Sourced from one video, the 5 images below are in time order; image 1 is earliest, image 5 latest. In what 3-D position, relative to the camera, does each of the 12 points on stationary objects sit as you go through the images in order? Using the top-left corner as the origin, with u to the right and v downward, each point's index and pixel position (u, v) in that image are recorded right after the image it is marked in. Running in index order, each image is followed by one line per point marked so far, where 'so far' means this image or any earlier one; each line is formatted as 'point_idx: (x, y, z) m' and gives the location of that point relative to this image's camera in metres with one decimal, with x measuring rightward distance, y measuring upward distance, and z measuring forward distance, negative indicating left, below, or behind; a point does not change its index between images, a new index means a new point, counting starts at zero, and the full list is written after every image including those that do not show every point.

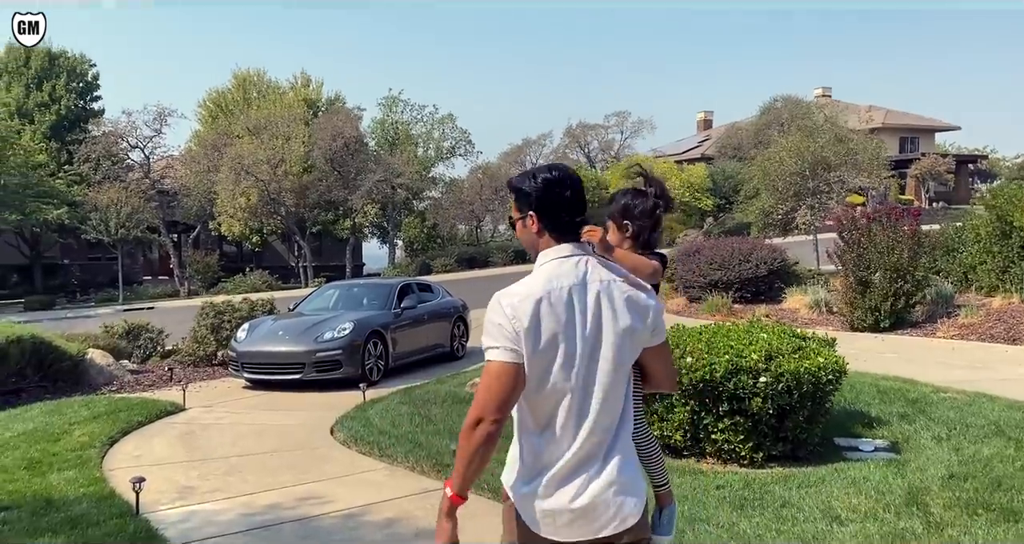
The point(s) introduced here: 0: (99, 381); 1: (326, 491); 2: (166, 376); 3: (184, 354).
0: (-4.4, -1.2, +9.4) m
1: (-1.1, -1.2, +5.0) m
2: (-4.0, -1.2, +10.1) m
3: (-4.1, -1.0, +10.9) m
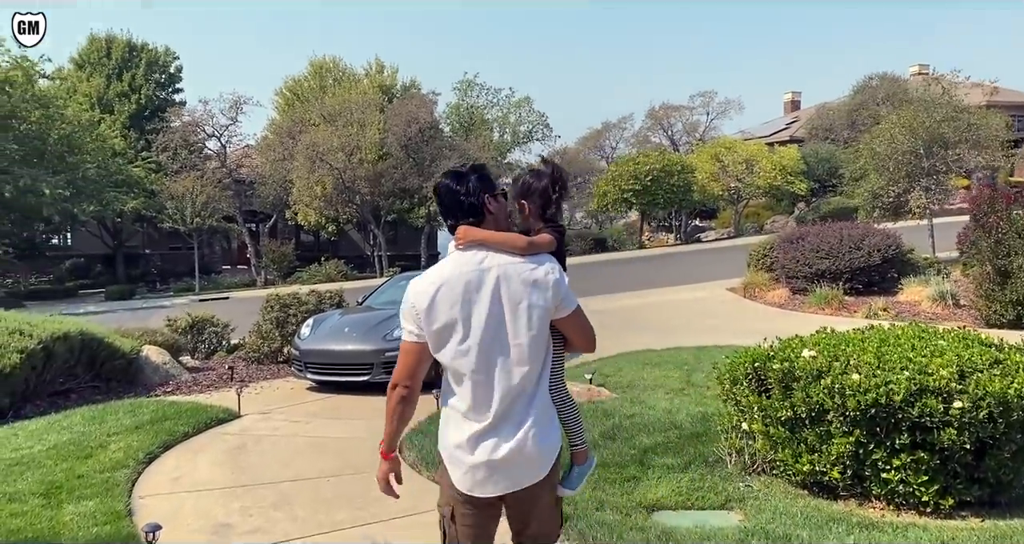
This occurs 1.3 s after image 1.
0: (-3.5, -1.1, +8.6) m
1: (-0.6, -1.2, +4.0) m
2: (-3.0, -1.1, +9.3) m
3: (-3.1, -0.9, +10.2) m
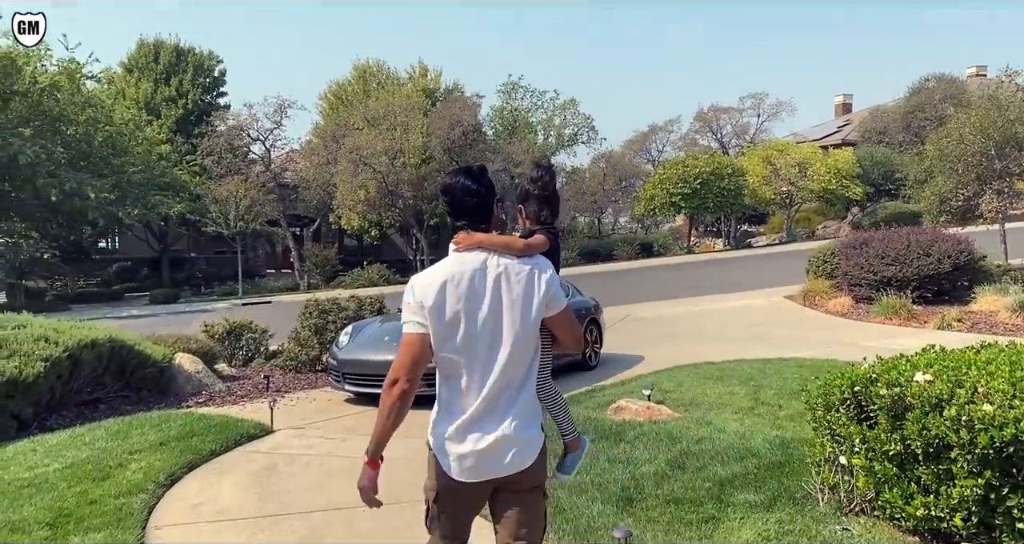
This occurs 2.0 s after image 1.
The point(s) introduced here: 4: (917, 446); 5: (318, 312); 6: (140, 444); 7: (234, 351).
0: (-3.1, -1.1, +8.2) m
1: (-0.3, -1.2, +3.4) m
2: (-2.5, -1.1, +8.9) m
3: (-2.5, -1.0, +9.7) m
4: (+1.6, -0.7, +3.5) m
5: (-2.2, -0.4, +9.8) m
6: (-2.5, -1.1, +5.8) m
7: (-3.3, -0.9, +10.5) m
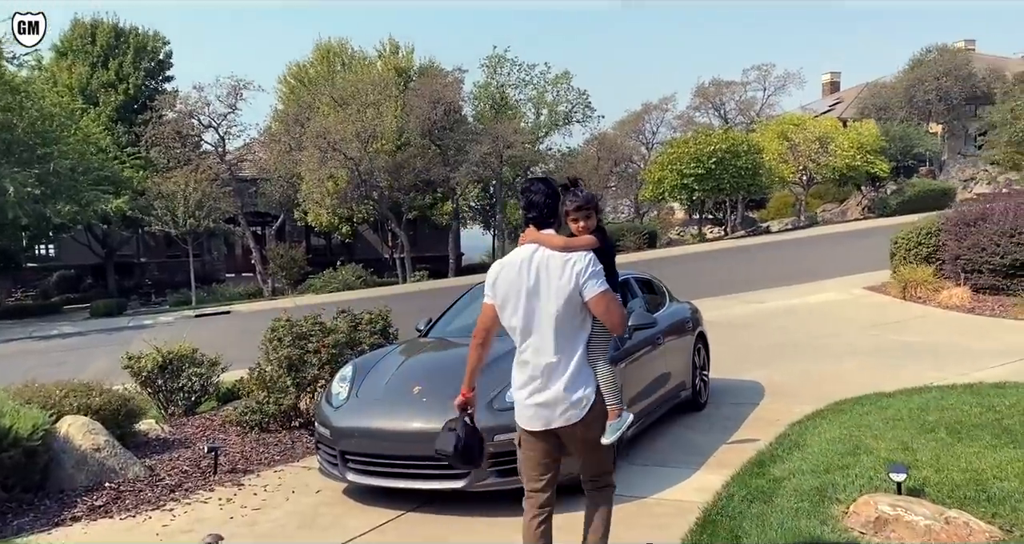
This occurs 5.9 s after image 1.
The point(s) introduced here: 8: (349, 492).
0: (-2.4, -1.2, +4.9) m
1: (+0.5, -1.2, +0.2) m
2: (-1.9, -1.2, +5.5) m
3: (-2.0, -1.0, +6.4) m
4: (+2.4, -0.6, +0.3) m
5: (-1.6, -0.5, +6.5) m
6: (-1.8, -1.2, +2.5) m
7: (-2.8, -1.0, +7.1) m
8: (-0.9, -1.2, +4.8) m
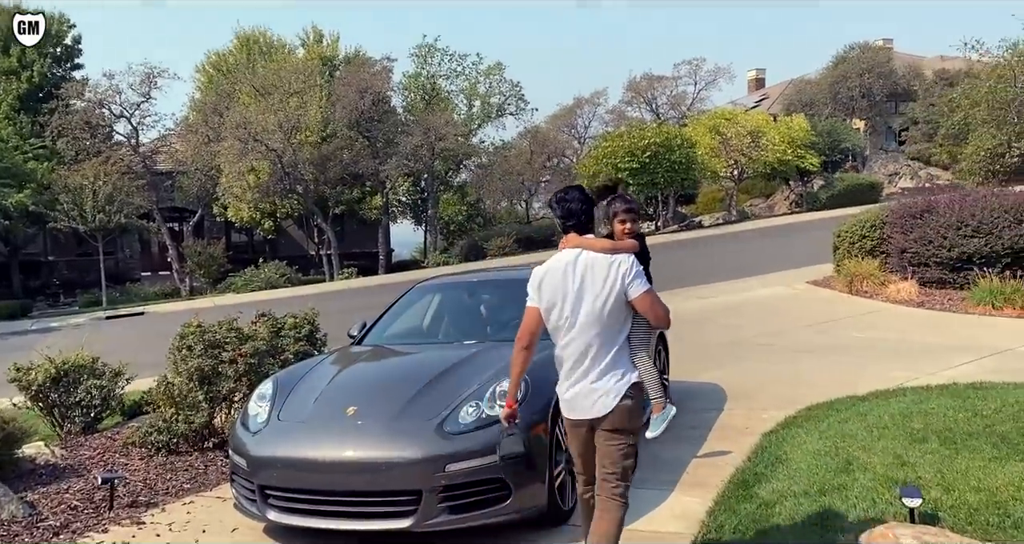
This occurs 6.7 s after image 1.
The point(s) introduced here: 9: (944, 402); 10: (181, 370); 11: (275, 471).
0: (-2.7, -1.2, +4.0) m
1: (+0.6, -1.2, -0.4) m
2: (-2.2, -1.2, +4.7) m
3: (-2.3, -1.0, +5.6) m
4: (+2.5, -0.6, -0.1) m
5: (-2.0, -0.5, +5.7) m
6: (-1.8, -1.2, +1.7) m
7: (-3.2, -1.0, +6.2) m
8: (-1.1, -1.2, +4.1) m
9: (+2.7, -0.8, +5.5) m
10: (-2.1, -0.6, +5.6) m
11: (-1.0, -0.9, +3.8) m
